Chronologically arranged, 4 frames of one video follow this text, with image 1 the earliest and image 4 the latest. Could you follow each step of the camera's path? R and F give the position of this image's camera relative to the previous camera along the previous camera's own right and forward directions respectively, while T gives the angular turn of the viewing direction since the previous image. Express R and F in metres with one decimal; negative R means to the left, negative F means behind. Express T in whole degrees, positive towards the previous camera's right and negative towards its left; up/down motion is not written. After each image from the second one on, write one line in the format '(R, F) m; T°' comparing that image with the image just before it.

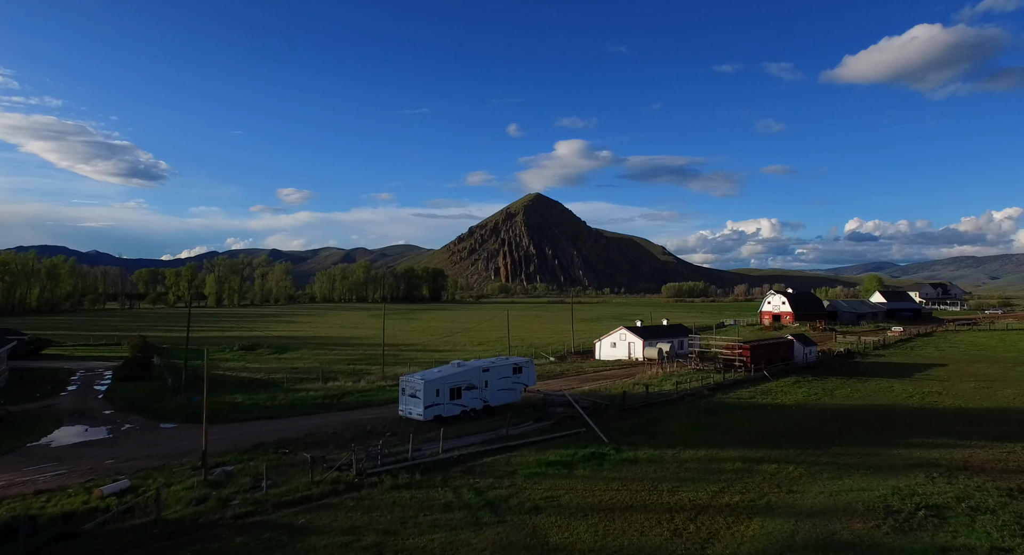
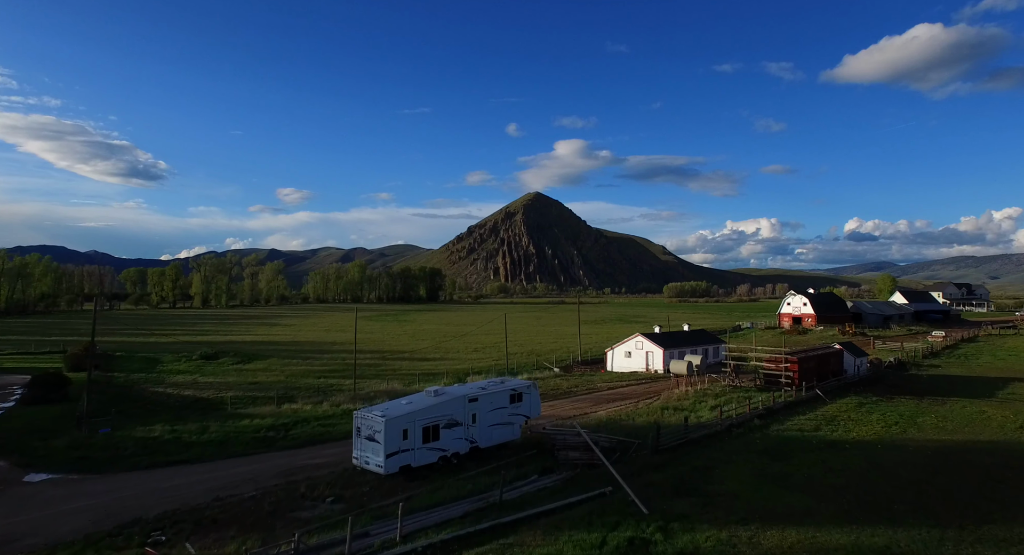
(+0.1, +8.8) m; 0°
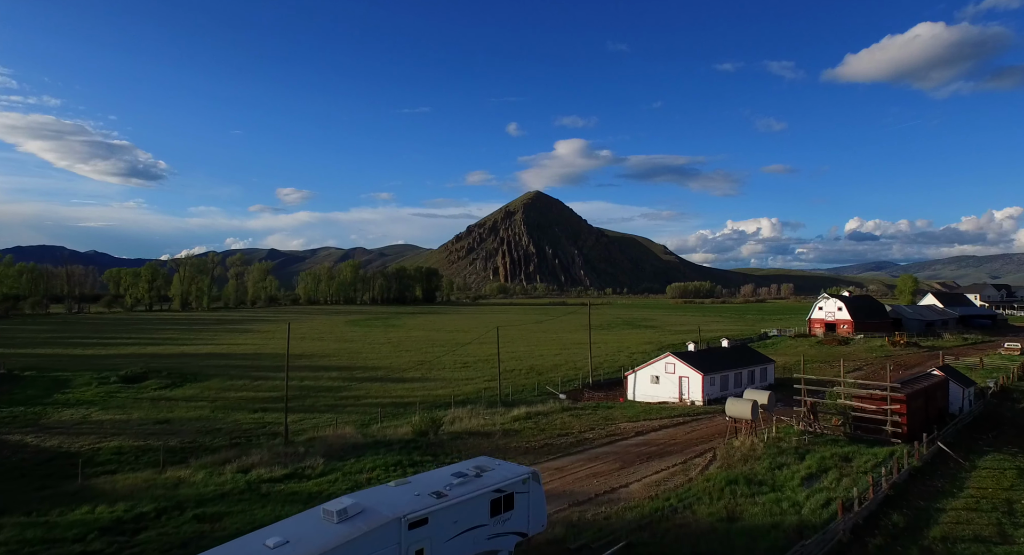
(+0.4, +12.2) m; 0°
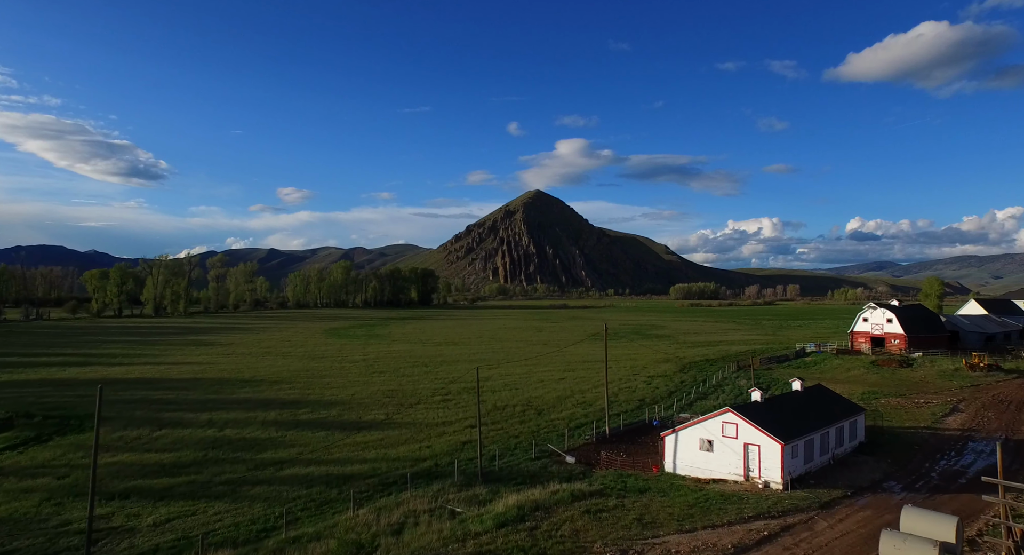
(+0.7, +13.7) m; 0°
